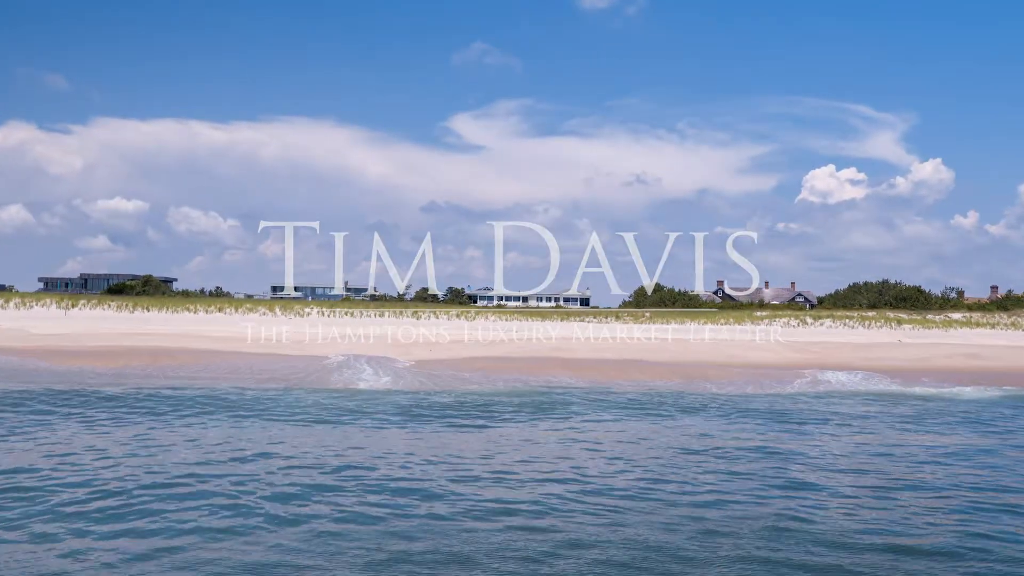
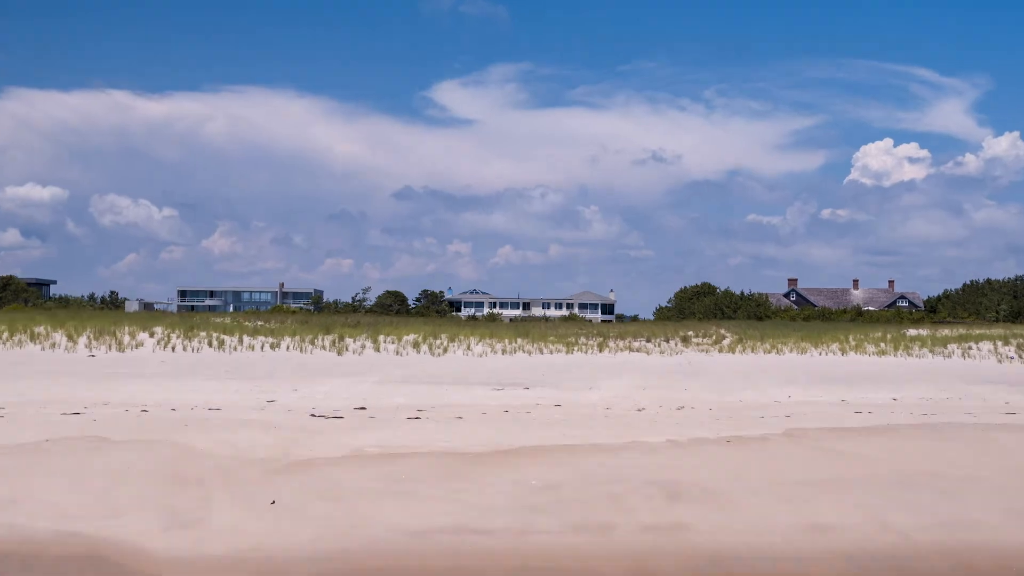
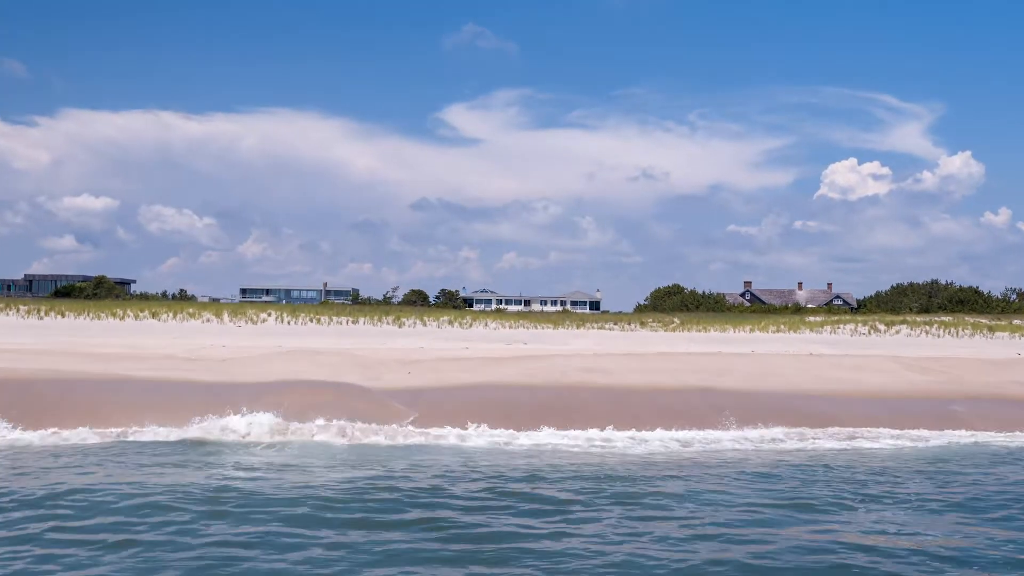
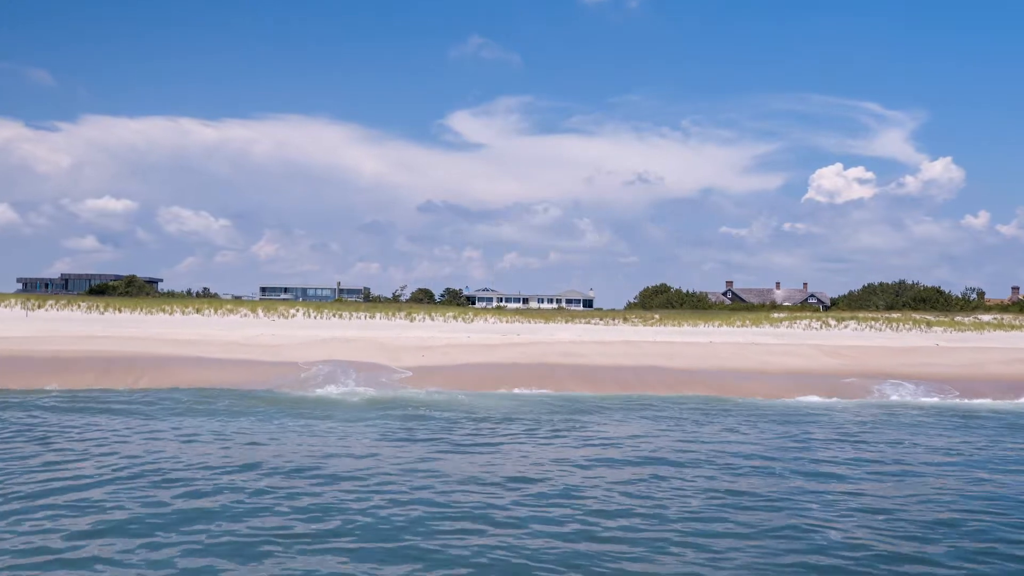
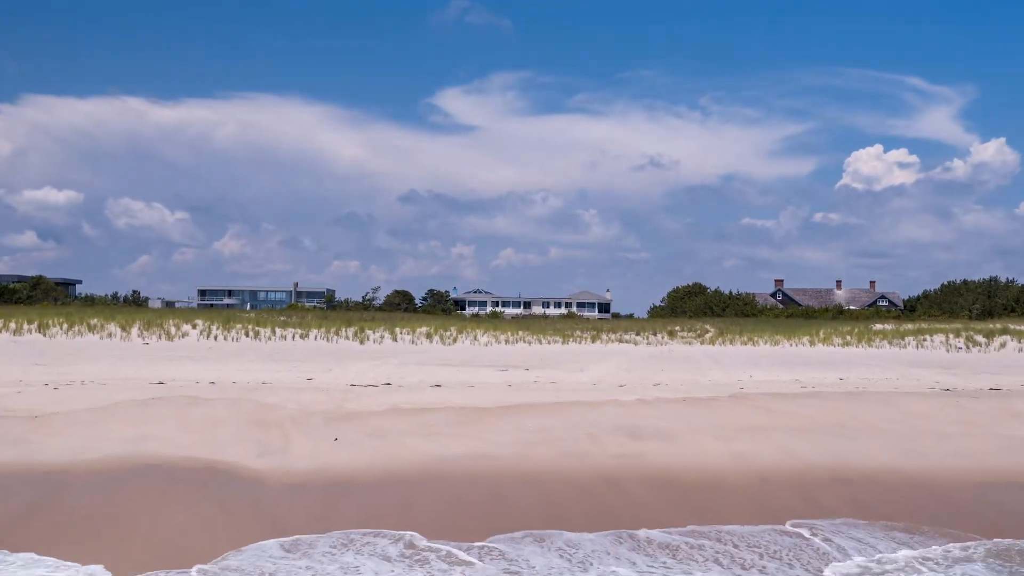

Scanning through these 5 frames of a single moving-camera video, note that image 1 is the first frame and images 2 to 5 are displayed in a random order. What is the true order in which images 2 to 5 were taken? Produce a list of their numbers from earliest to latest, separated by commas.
4, 3, 5, 2
